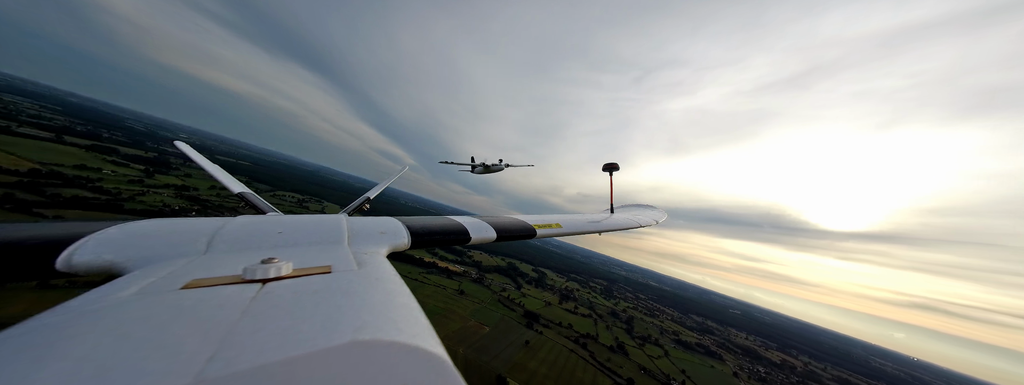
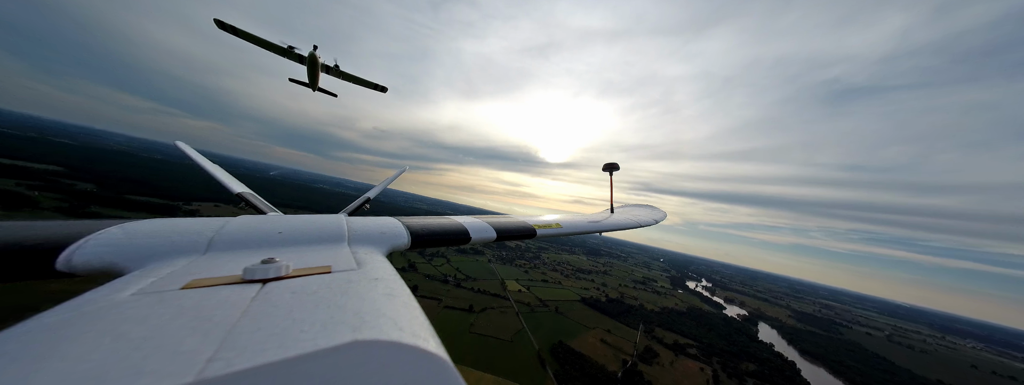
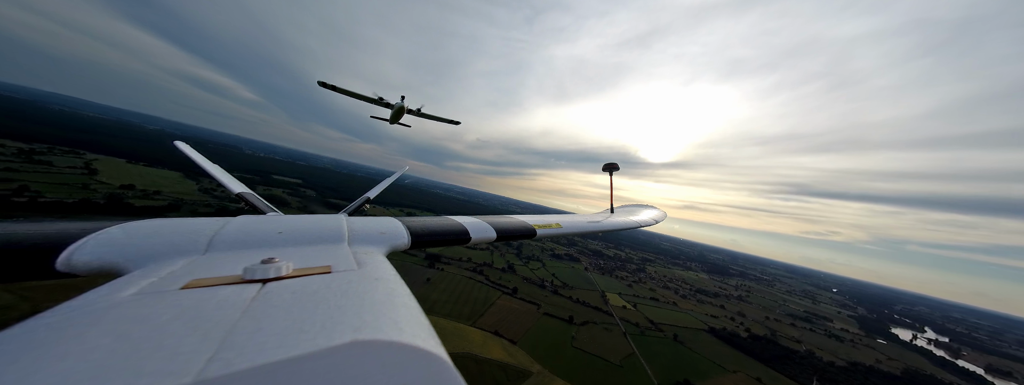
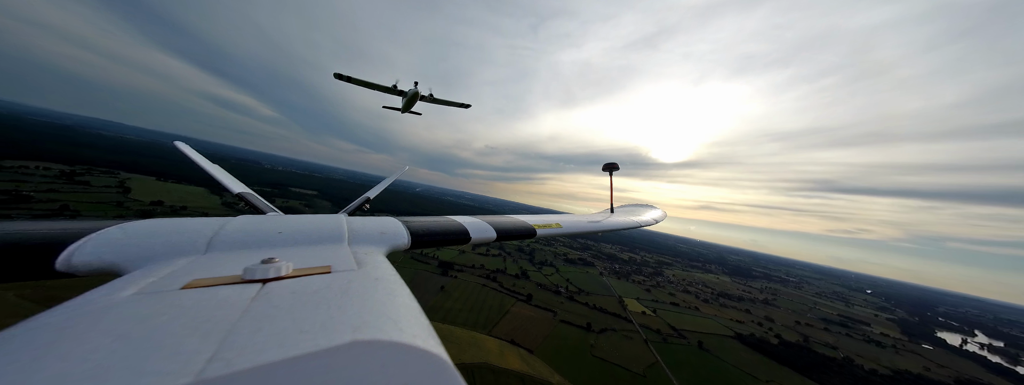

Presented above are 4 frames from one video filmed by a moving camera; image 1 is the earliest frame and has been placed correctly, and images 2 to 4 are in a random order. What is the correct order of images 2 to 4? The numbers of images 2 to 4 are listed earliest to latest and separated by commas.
4, 3, 2
